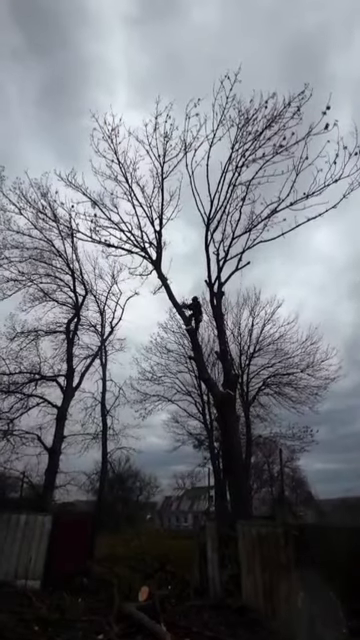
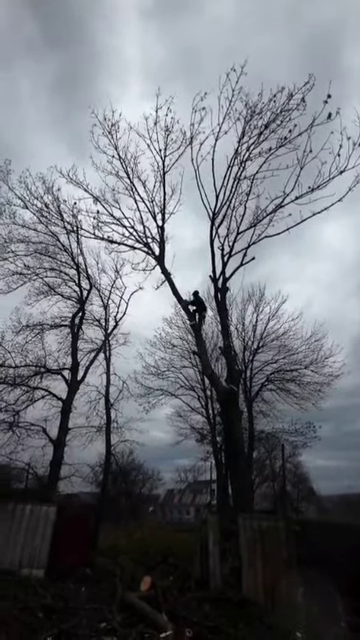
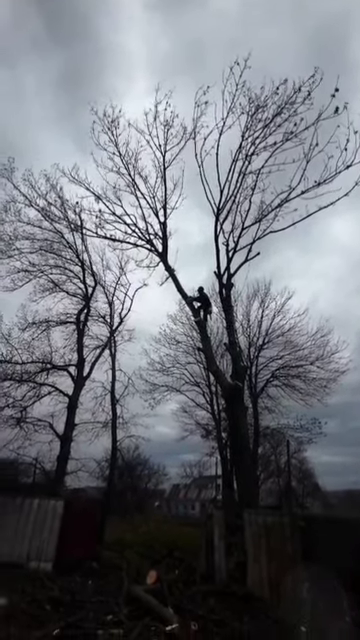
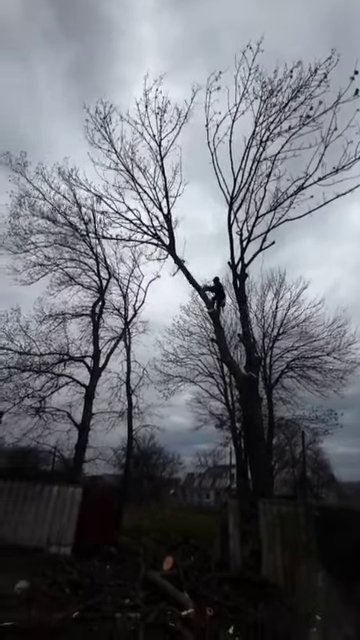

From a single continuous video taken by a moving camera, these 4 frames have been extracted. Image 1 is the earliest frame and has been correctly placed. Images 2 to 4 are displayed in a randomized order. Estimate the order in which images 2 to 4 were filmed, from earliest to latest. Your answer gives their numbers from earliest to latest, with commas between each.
2, 3, 4
